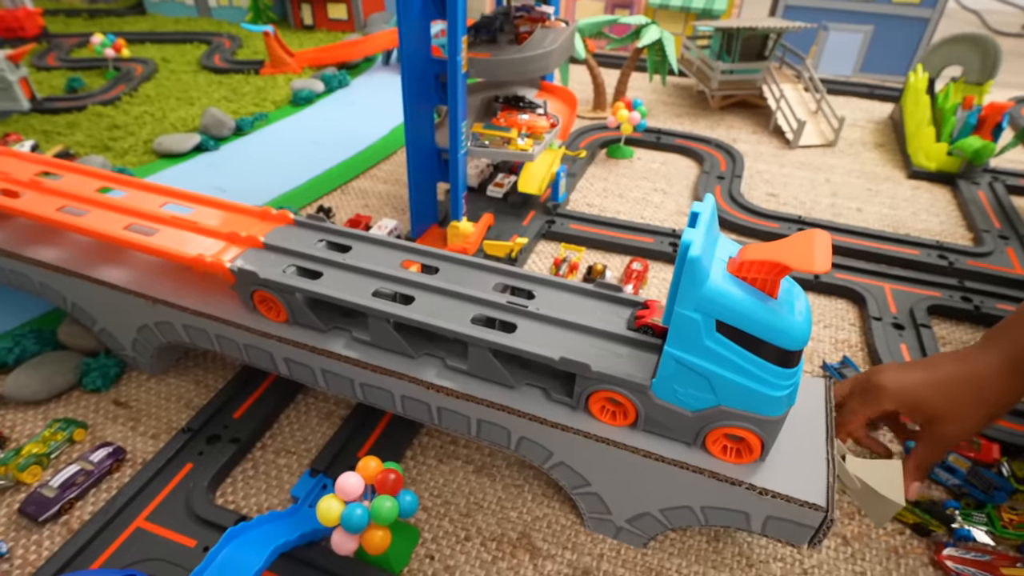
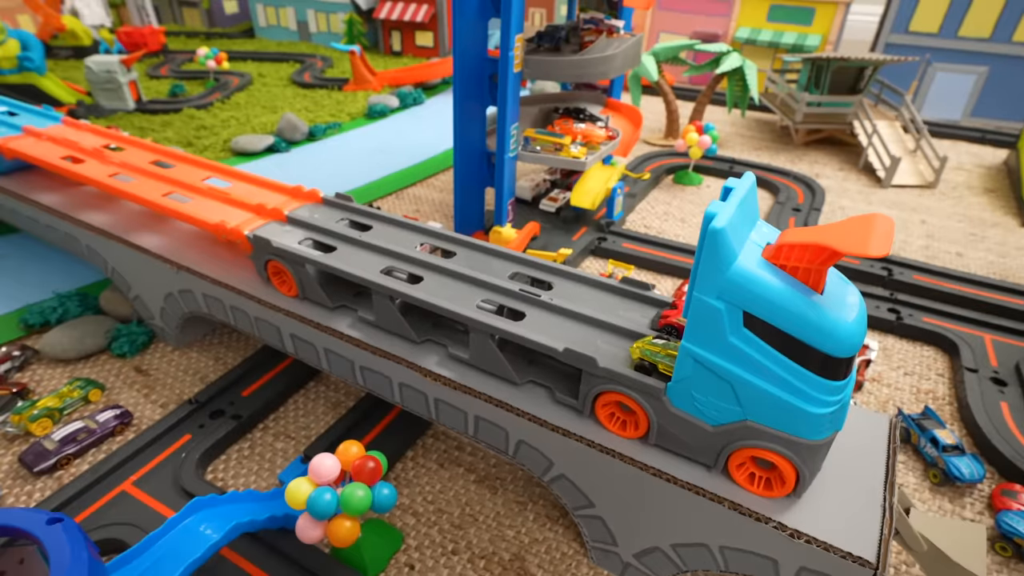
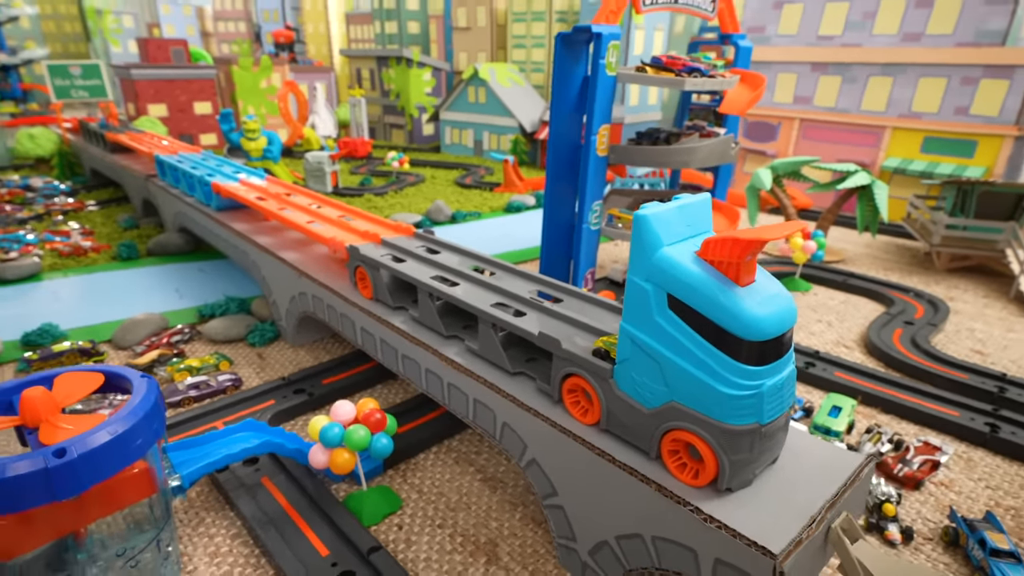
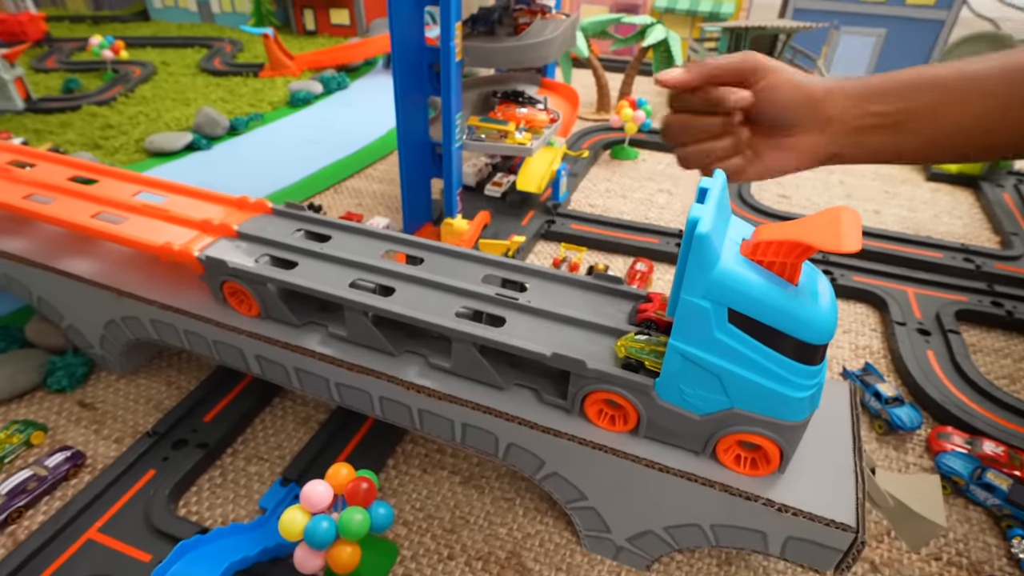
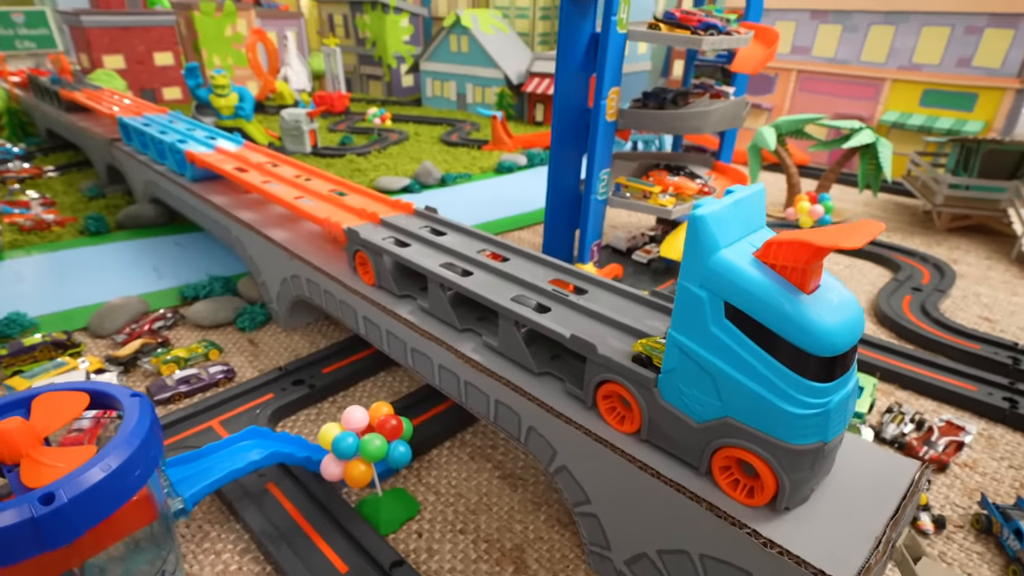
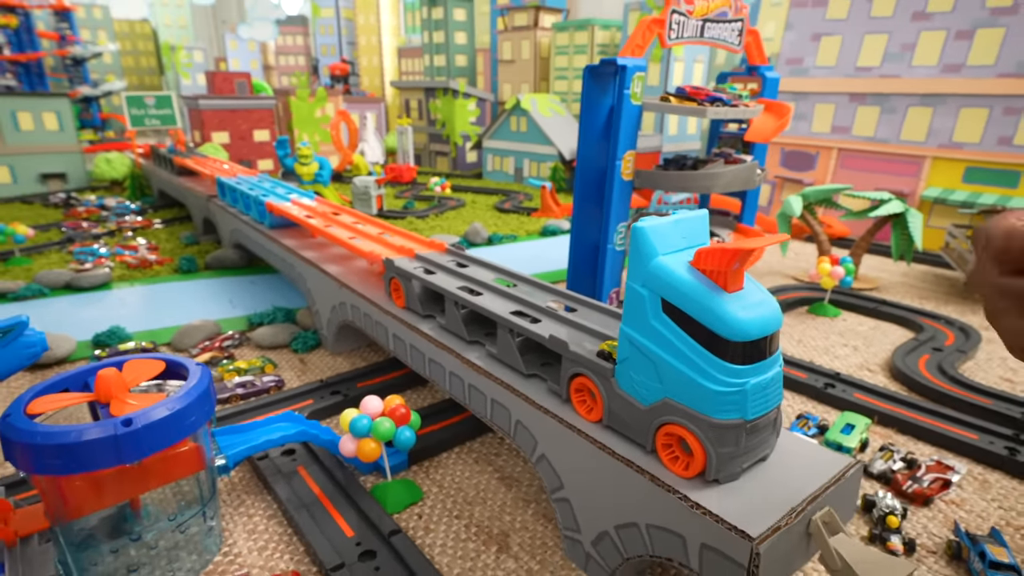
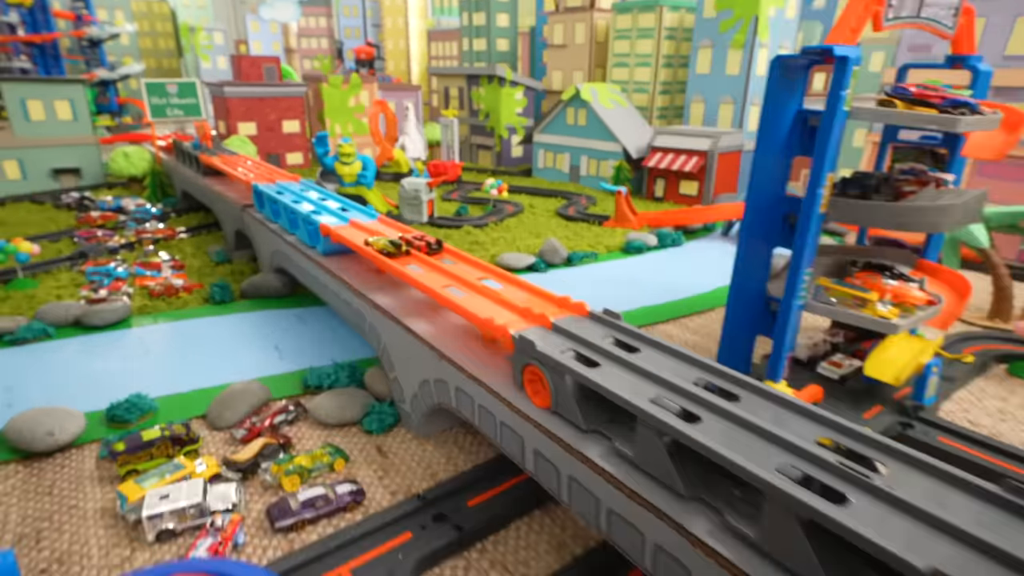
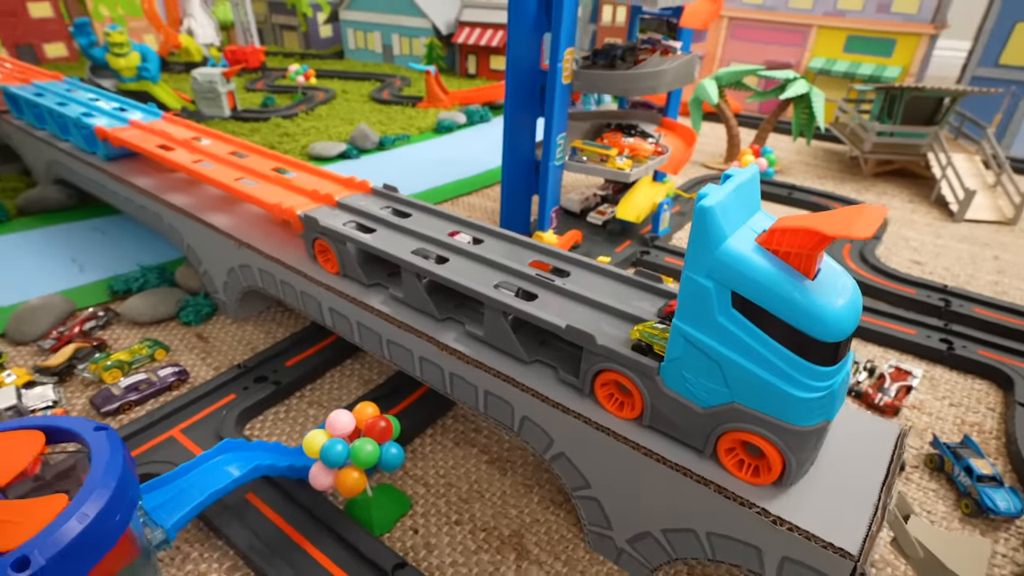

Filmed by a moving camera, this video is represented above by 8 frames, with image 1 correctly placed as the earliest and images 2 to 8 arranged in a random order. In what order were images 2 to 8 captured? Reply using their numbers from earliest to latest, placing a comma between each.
4, 2, 8, 5, 3, 6, 7
